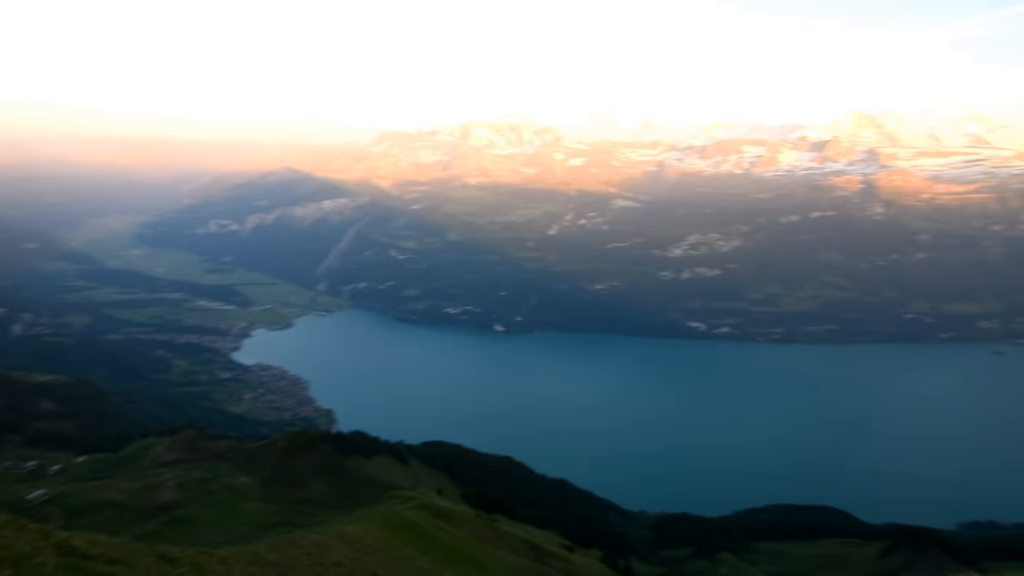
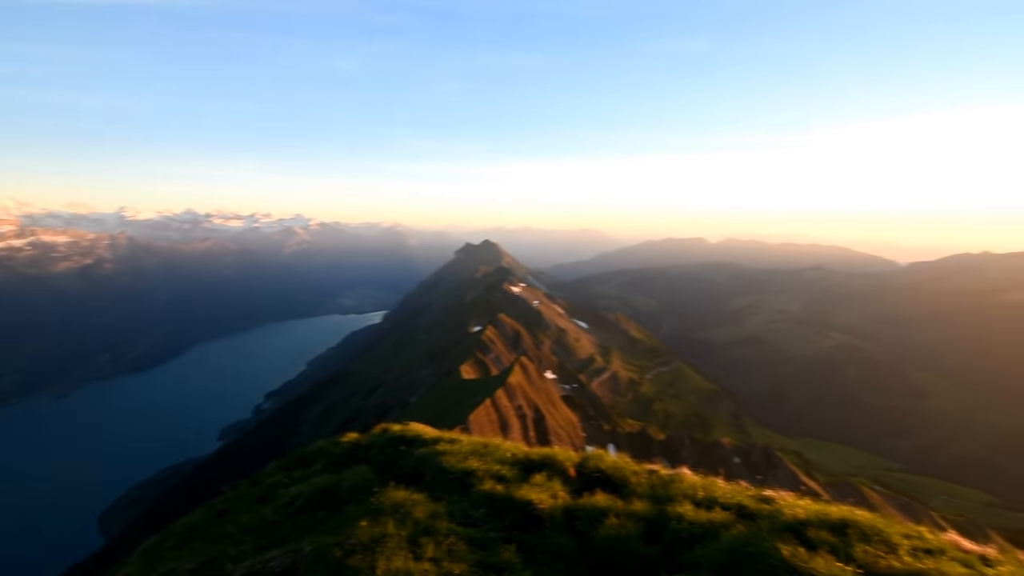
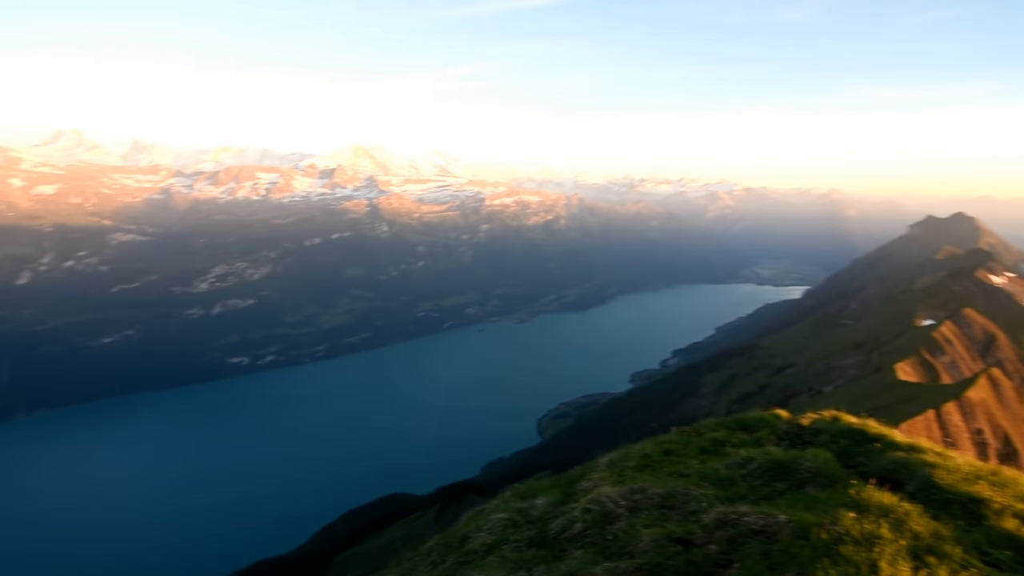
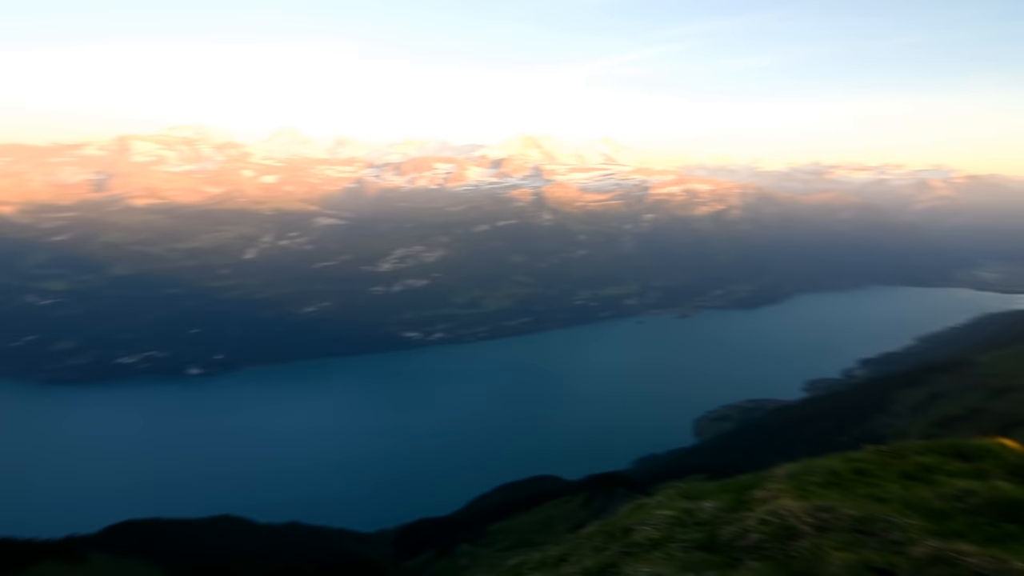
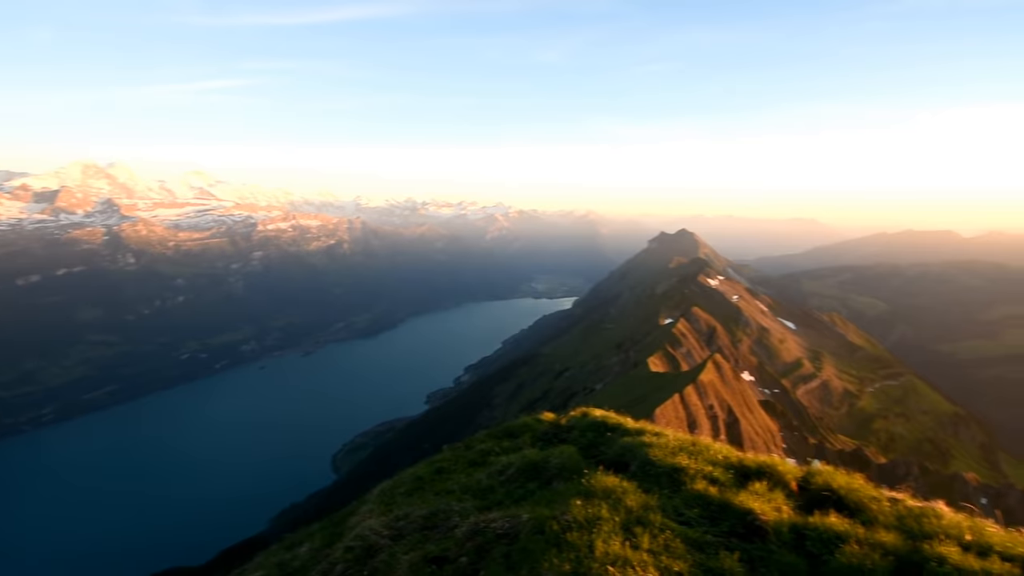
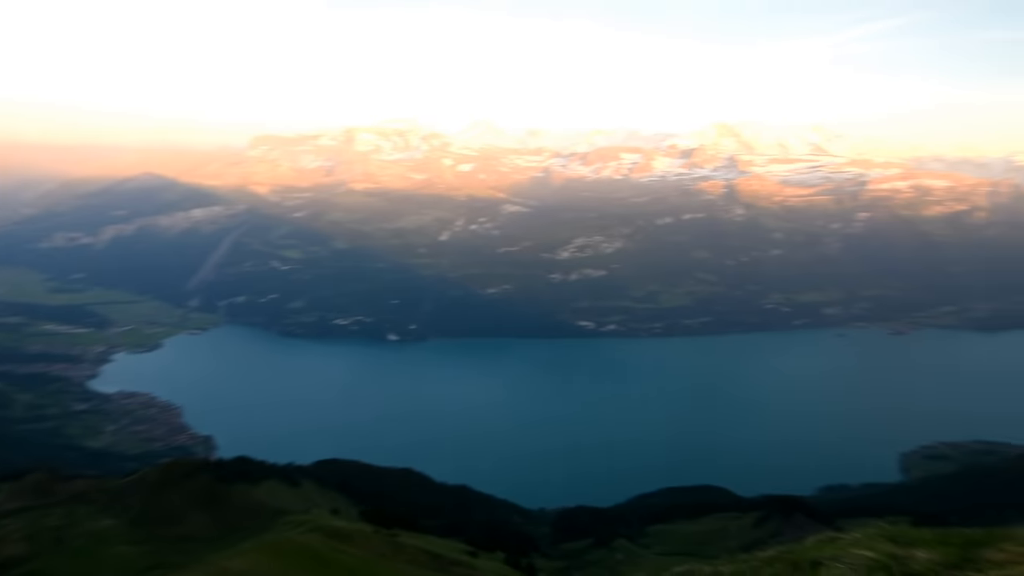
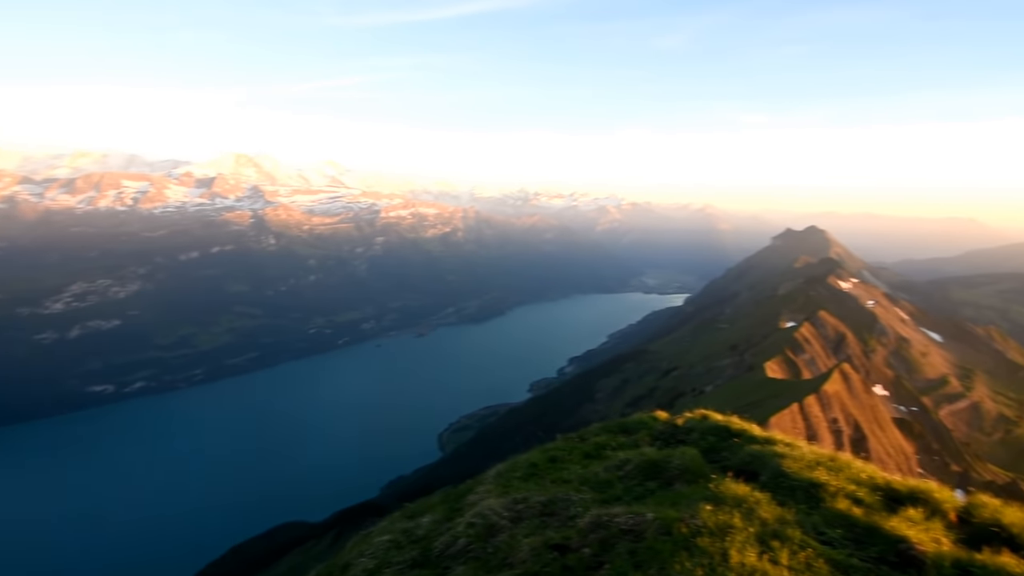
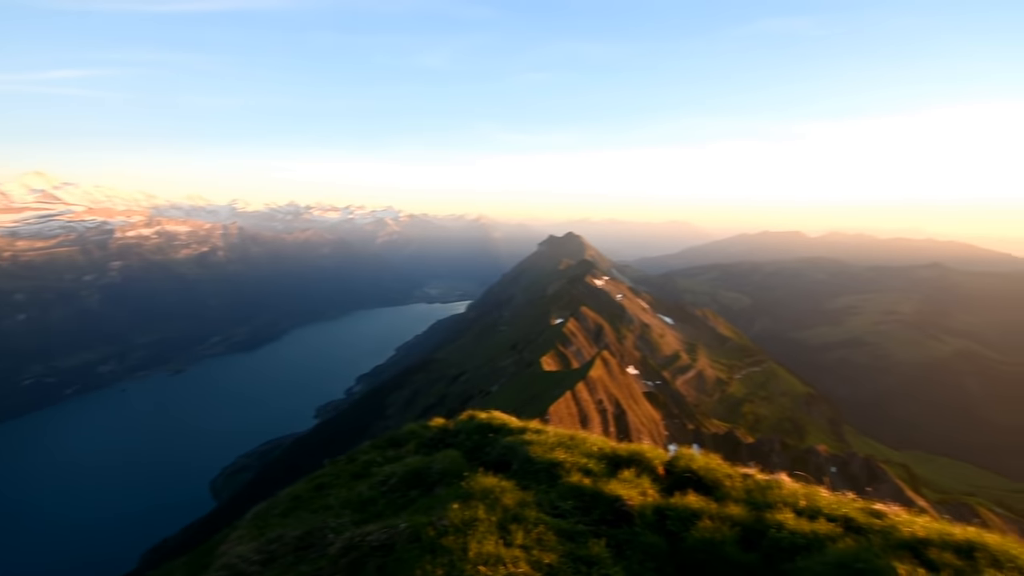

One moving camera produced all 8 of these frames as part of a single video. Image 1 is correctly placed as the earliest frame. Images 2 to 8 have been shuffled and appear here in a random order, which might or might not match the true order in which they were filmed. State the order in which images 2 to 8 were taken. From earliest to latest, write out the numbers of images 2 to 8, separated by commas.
6, 4, 3, 7, 5, 8, 2
